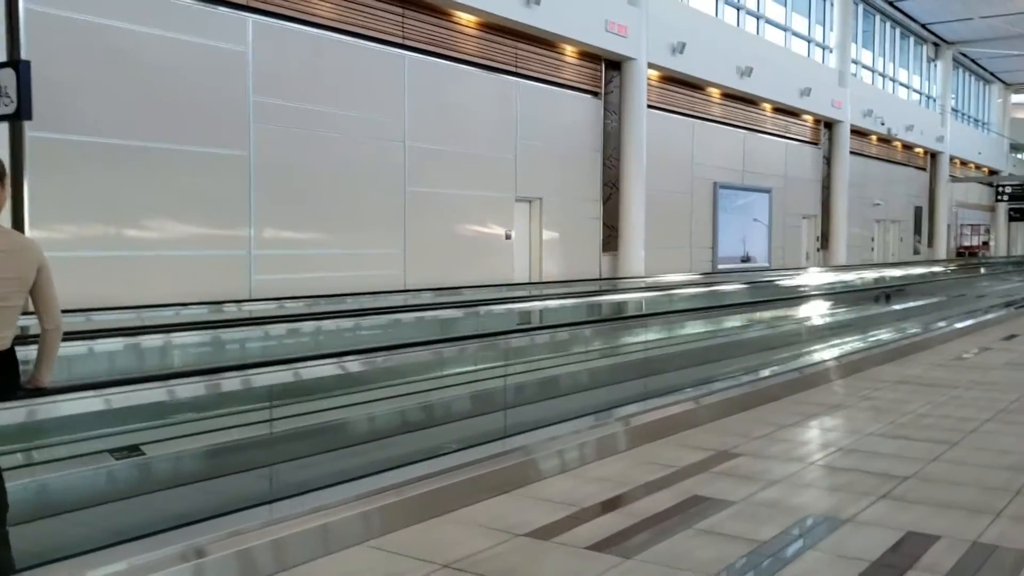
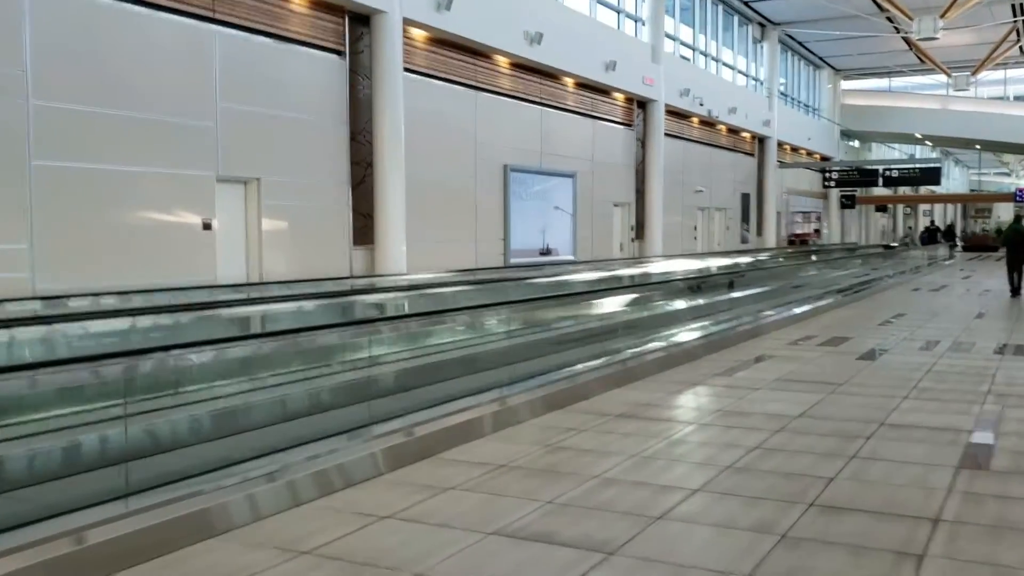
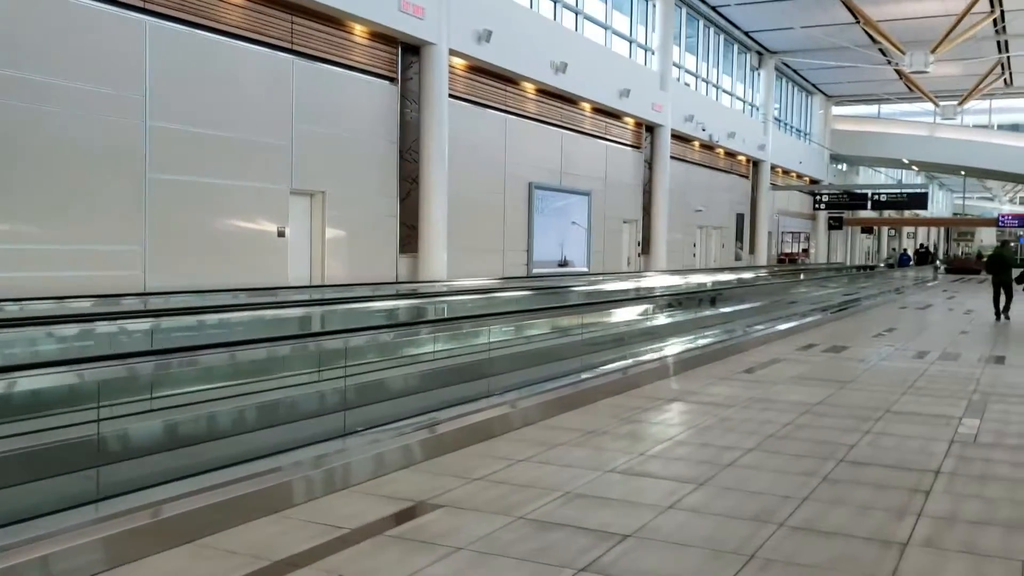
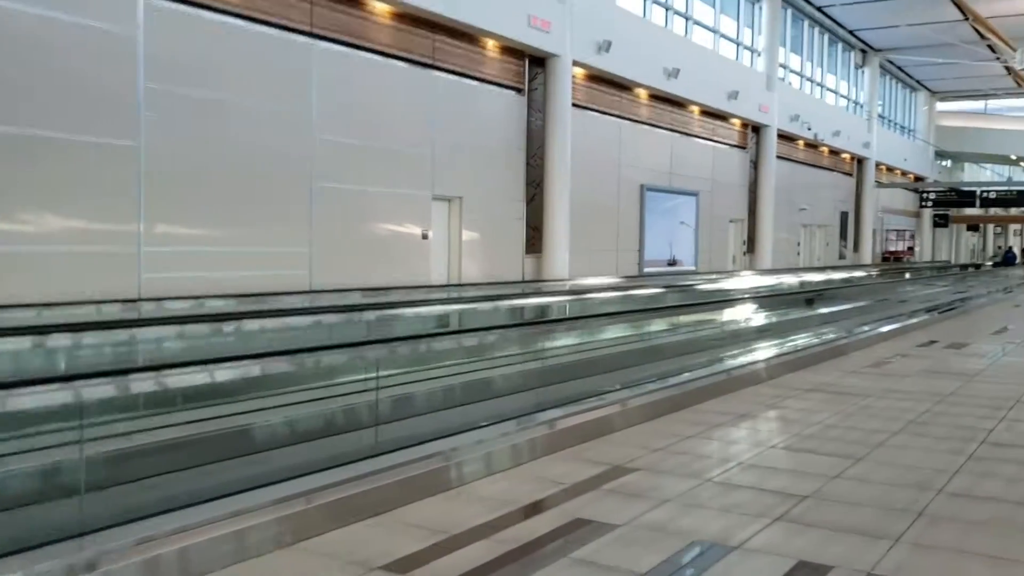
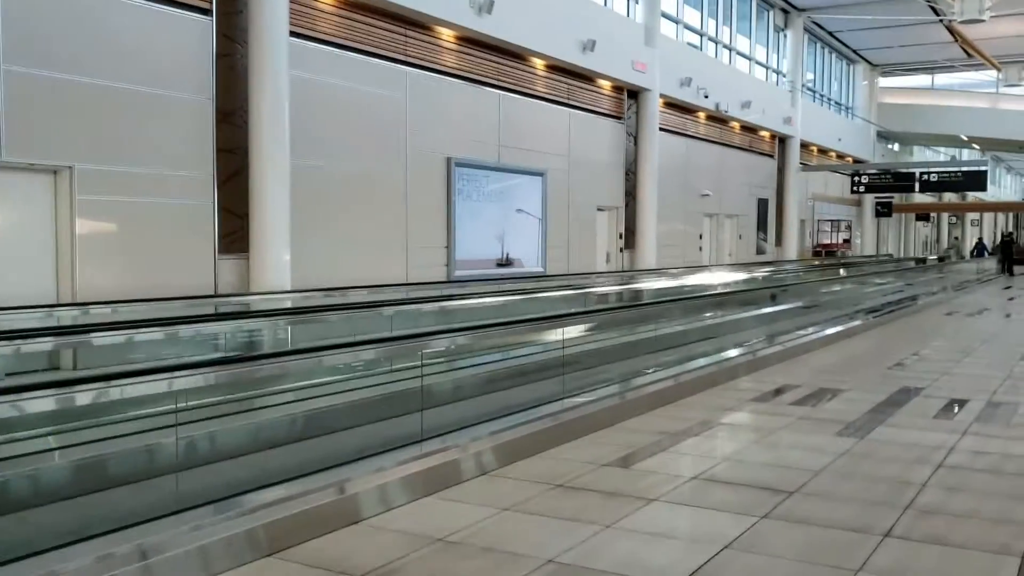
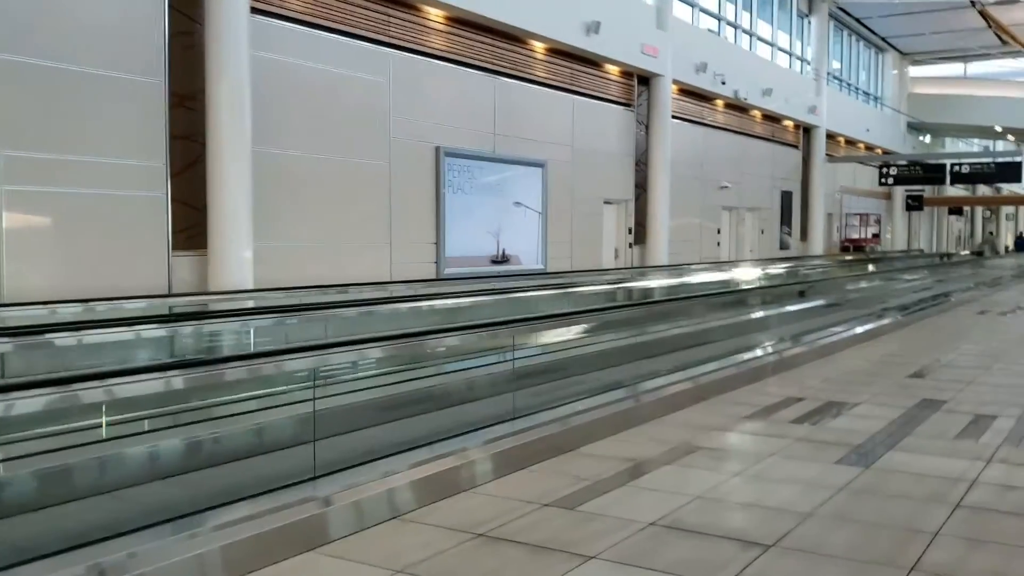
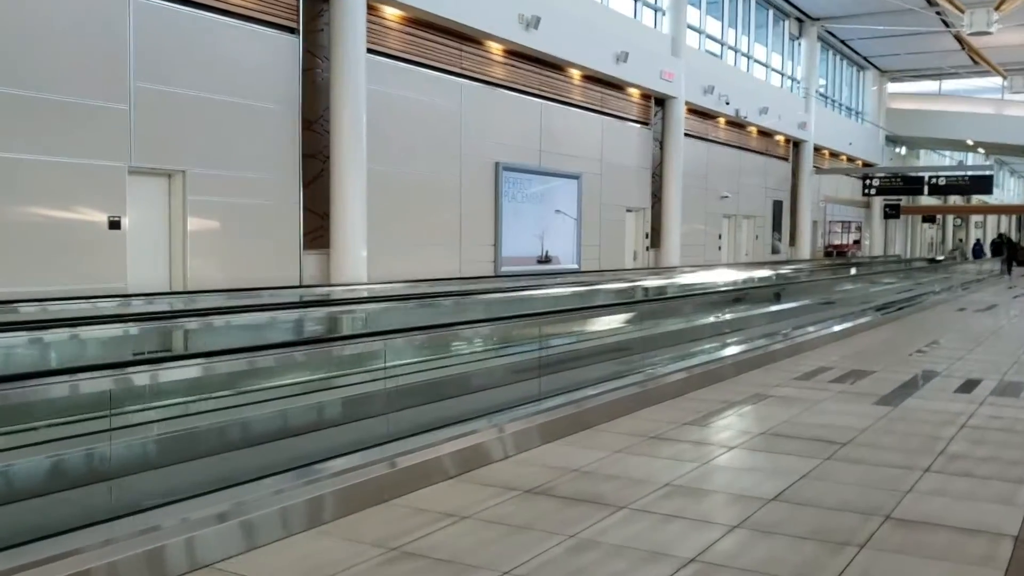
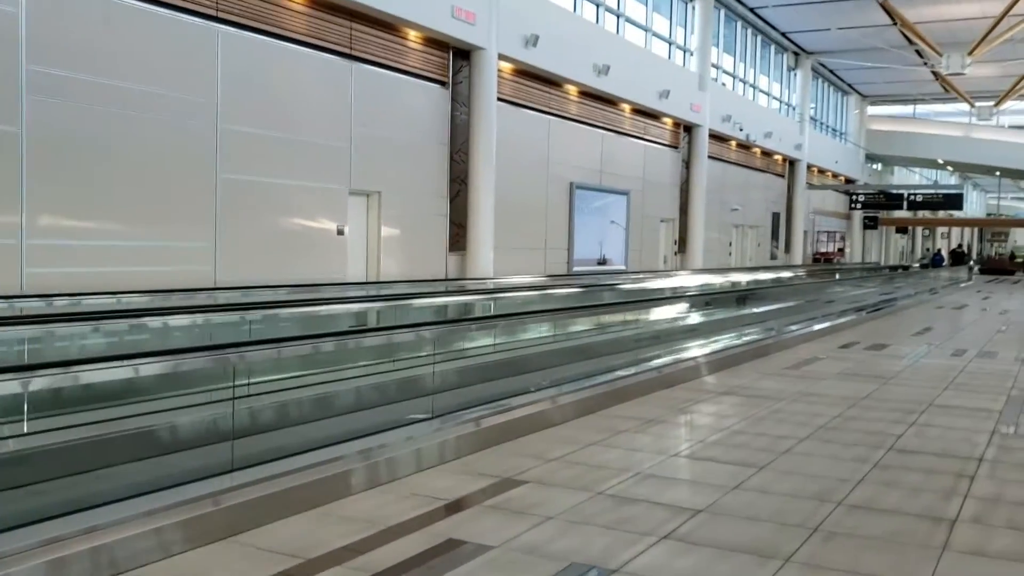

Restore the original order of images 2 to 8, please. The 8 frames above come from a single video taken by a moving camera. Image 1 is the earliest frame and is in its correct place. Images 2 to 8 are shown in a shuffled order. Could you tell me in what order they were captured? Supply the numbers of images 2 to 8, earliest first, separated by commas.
4, 8, 3, 2, 7, 5, 6
